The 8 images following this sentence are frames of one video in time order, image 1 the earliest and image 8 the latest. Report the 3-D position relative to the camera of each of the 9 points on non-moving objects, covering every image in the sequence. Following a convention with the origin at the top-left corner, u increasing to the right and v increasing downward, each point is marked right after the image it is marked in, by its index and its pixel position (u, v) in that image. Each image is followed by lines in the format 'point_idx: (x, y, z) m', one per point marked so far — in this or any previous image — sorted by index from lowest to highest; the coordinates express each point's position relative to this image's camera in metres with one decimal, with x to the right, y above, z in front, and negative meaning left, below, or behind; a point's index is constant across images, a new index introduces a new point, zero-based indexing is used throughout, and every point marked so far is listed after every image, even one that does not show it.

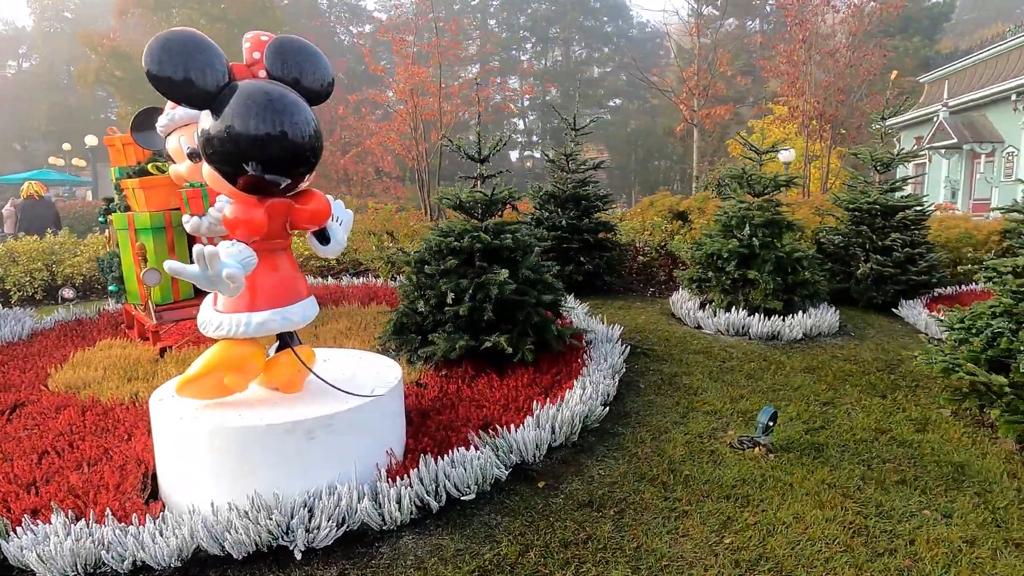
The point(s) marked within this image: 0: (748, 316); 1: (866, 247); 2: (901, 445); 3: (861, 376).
0: (+2.1, -0.2, +5.7) m
1: (+3.7, +0.4, +6.8) m
2: (+2.2, -0.9, +3.7) m
3: (+2.6, -0.7, +4.7) m
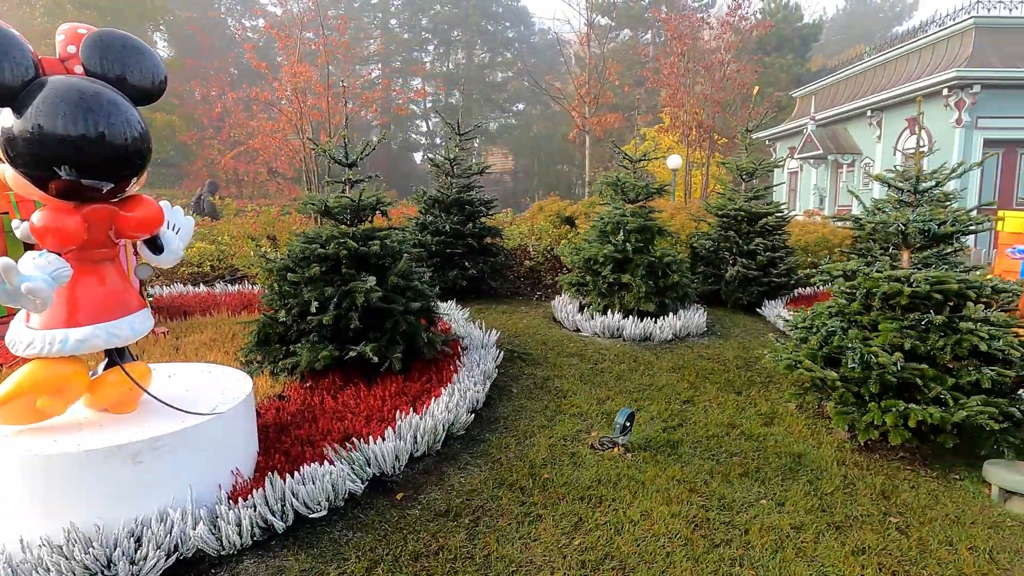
0: (+1.0, -0.3, +5.9) m
1: (+2.5, +0.4, +7.2) m
2: (+1.4, -0.9, +3.9) m
3: (+1.6, -0.7, +5.0) m
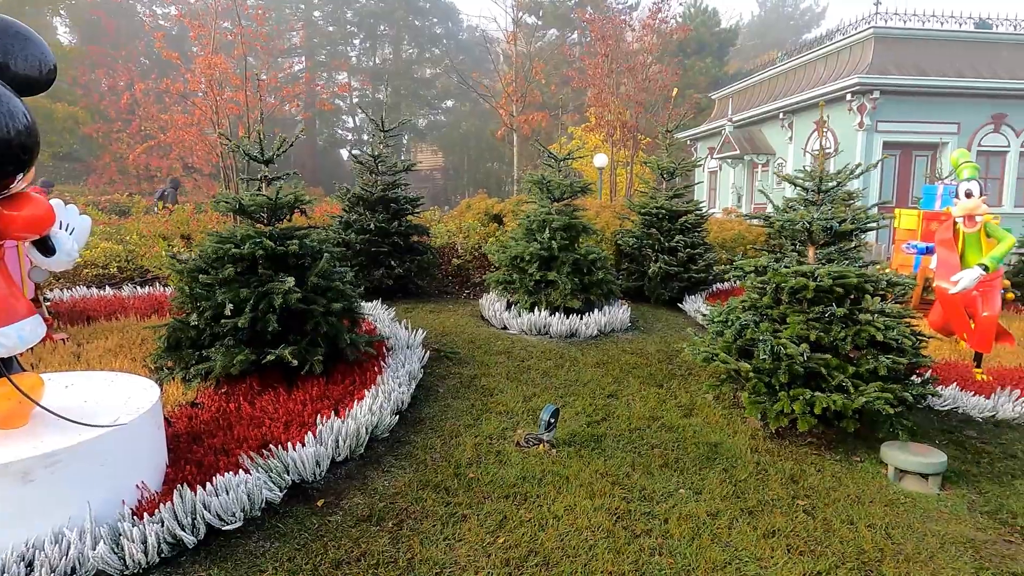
0: (+0.3, -0.2, +5.9) m
1: (+1.7, +0.5, +7.4) m
2: (+1.0, -0.9, +4.1) m
3: (+1.1, -0.6, +5.1) m
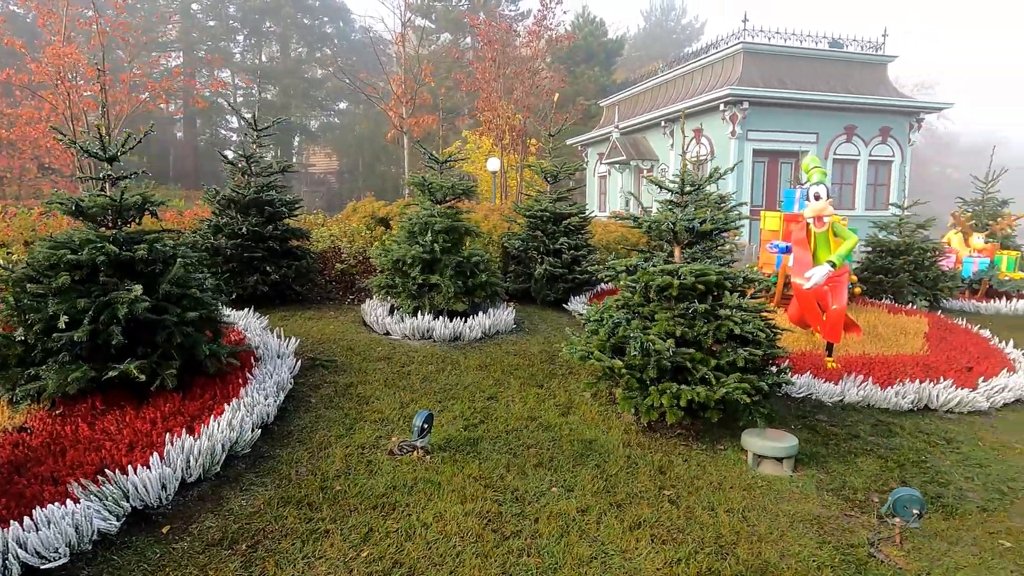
0: (-0.7, -0.3, +5.8) m
1: (+0.3, +0.5, +7.5) m
2: (+0.2, -0.9, +4.1) m
3: (+0.1, -0.7, +5.2) m
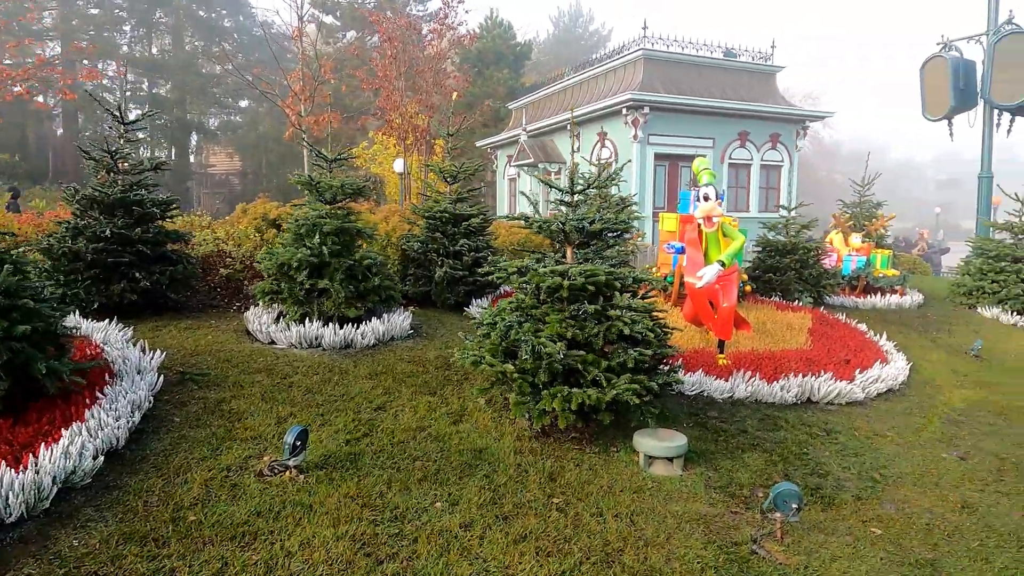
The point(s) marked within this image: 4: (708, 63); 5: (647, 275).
0: (-1.6, -0.3, +5.5) m
1: (-0.8, +0.4, +7.3) m
2: (-0.5, -0.9, +3.9) m
3: (-0.7, -0.7, +4.9) m
4: (+5.0, +5.8, +16.3) m
5: (+0.9, +0.1, +4.3) m
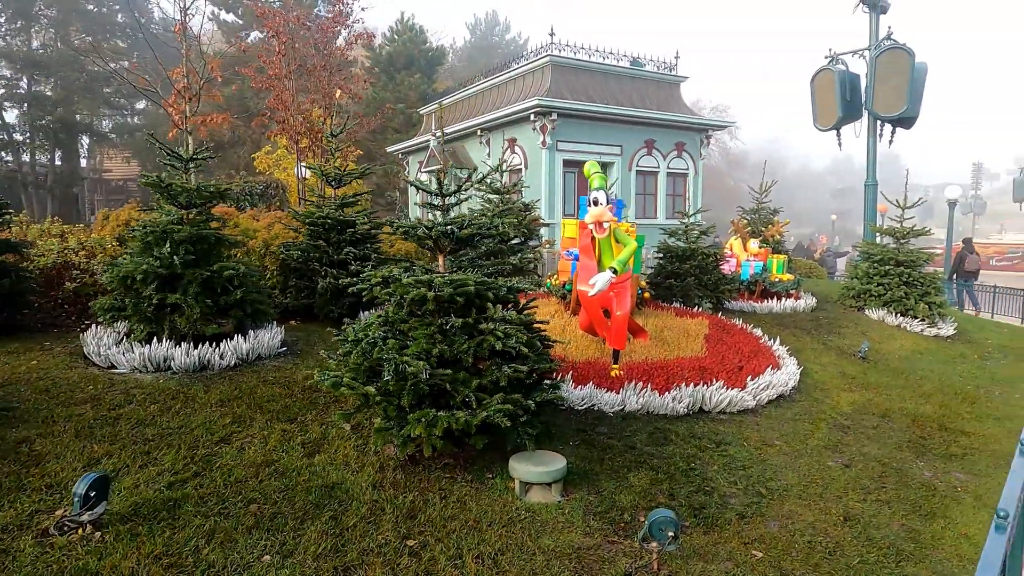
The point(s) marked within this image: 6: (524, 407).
0: (-2.6, -0.4, +4.9) m
1: (-2.0, +0.3, +6.8) m
2: (-1.2, -1.0, +3.4) m
3: (-1.6, -0.8, +4.4) m
4: (+2.6, +5.6, +16.5) m
5: (+0.1, 0.0, +4.0) m
6: (+0.1, -0.7, +3.7) m
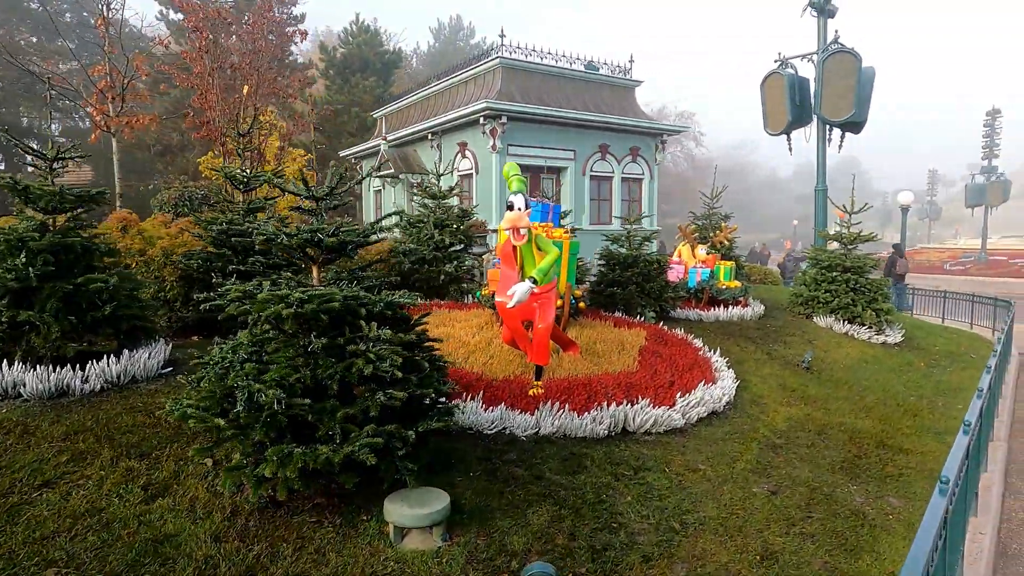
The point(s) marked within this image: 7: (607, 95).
0: (-3.3, -0.5, +4.3) m
1: (-2.8, +0.2, +6.2) m
2: (-1.9, -1.1, +2.9) m
3: (-2.3, -0.9, +3.9) m
4: (+1.4, +5.4, +16.2) m
5: (-0.6, -0.1, +3.6) m
6: (-0.6, -0.8, +3.3) m
7: (+2.5, +5.1, +16.8) m
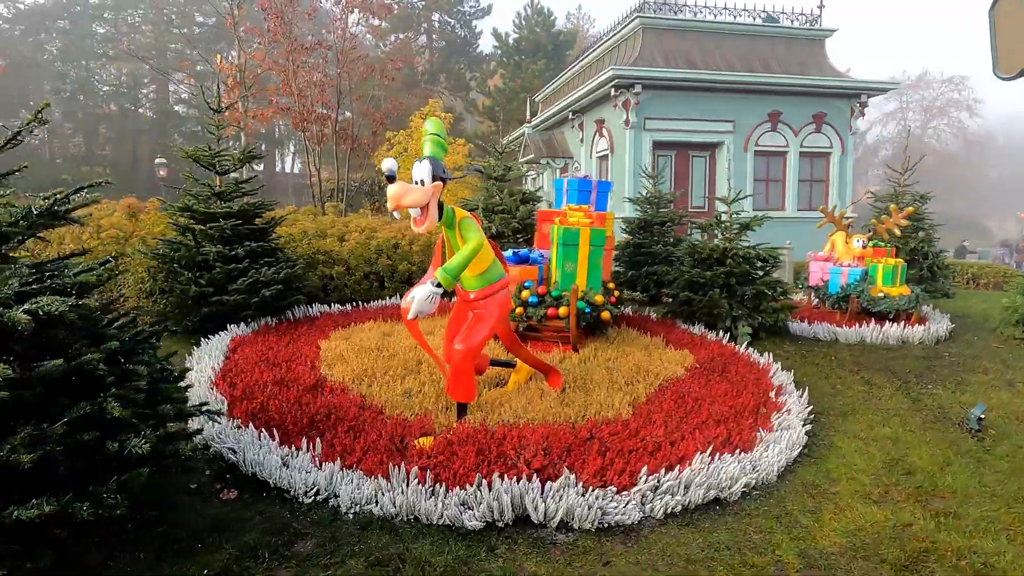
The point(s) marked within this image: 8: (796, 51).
0: (-4.0, -0.5, +4.0) m
1: (-2.9, +0.2, +5.6) m
2: (-3.2, -1.1, +2.2) m
3: (-3.2, -0.8, +3.3) m
4: (+4.6, +5.4, +13.5) m
5: (-1.7, -0.1, +2.4) m
6: (-1.8, -0.8, +2.1) m
7: (+5.8, +5.1, +13.7) m
8: (+6.1, +5.1, +13.7) m
